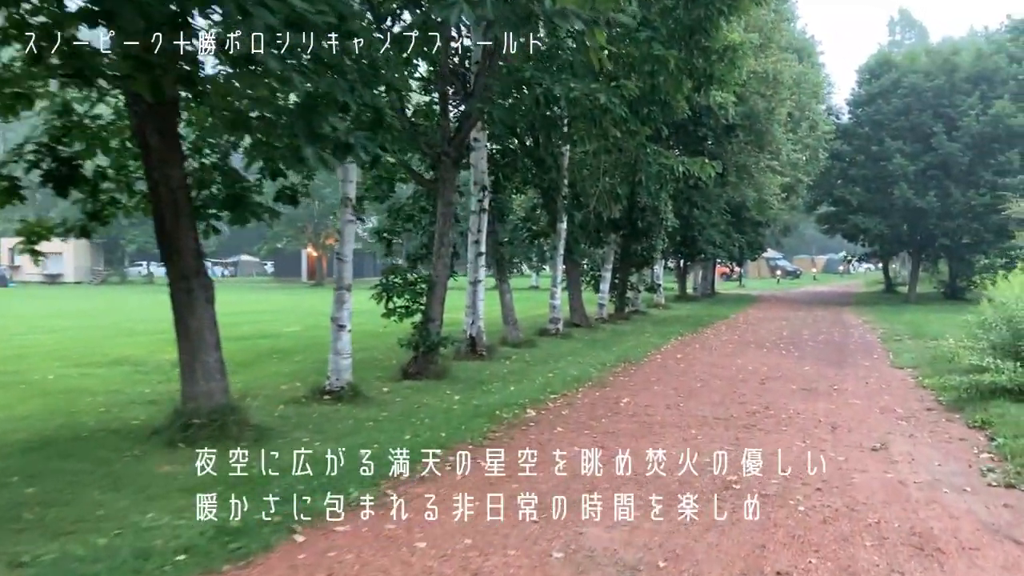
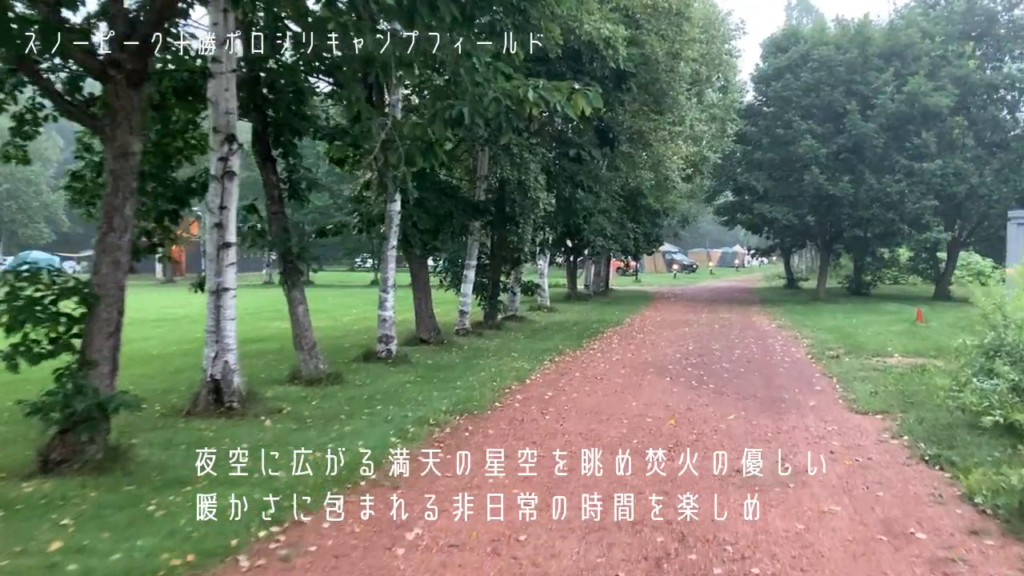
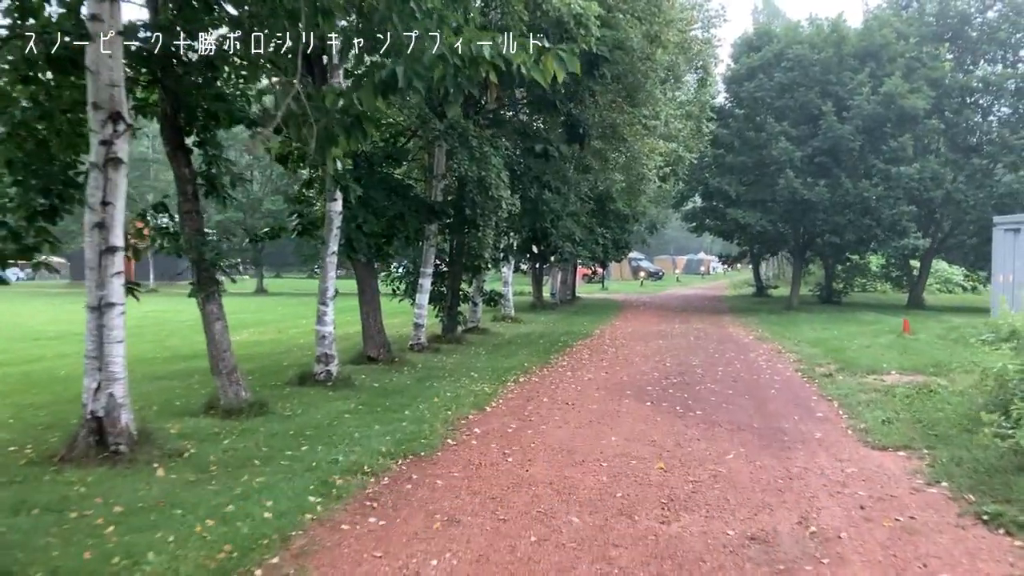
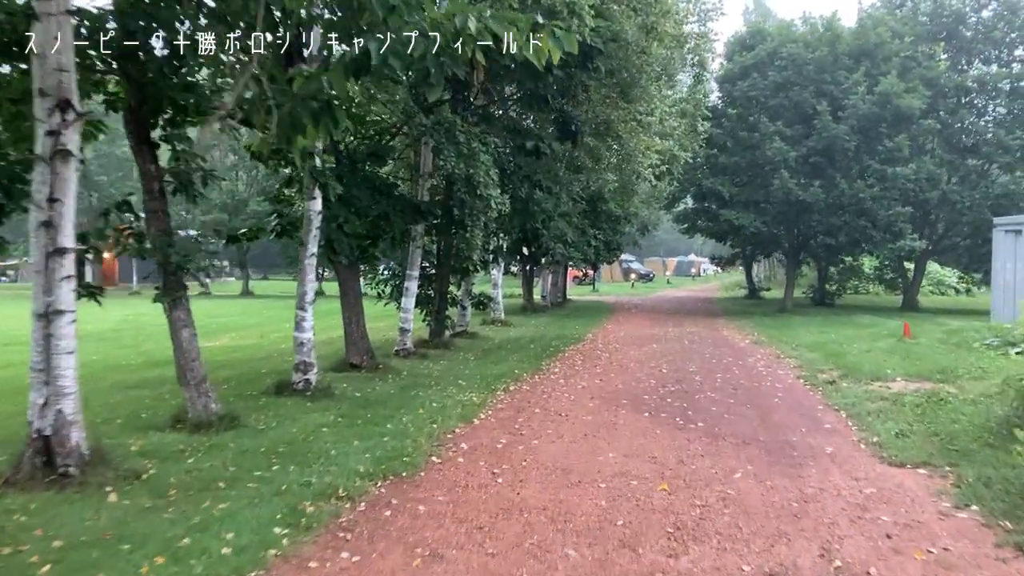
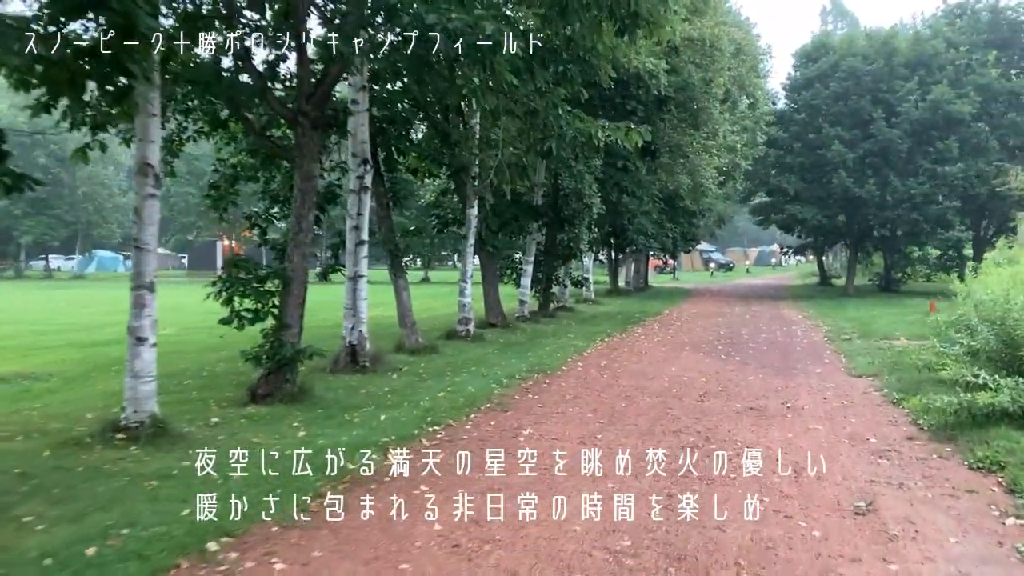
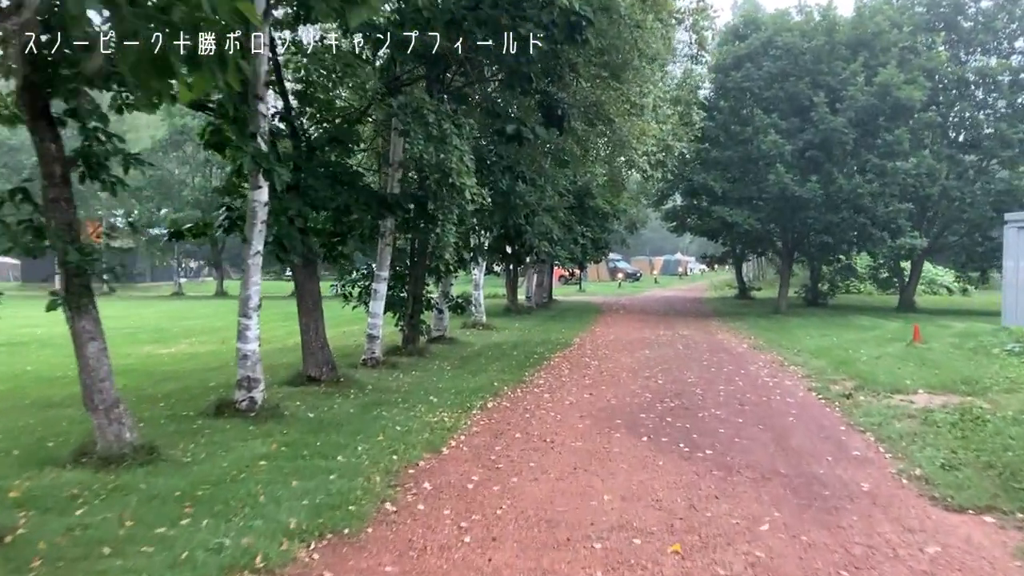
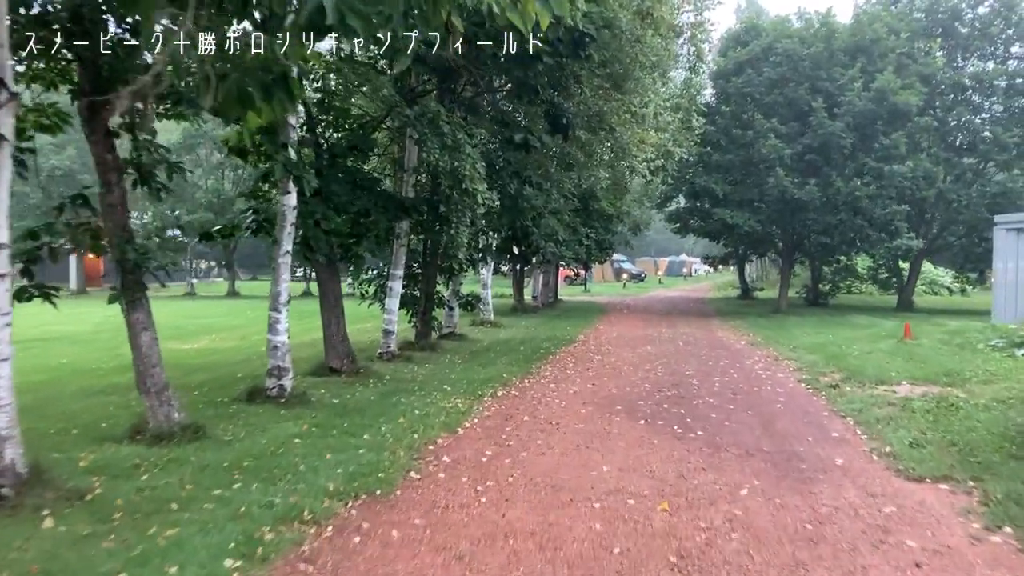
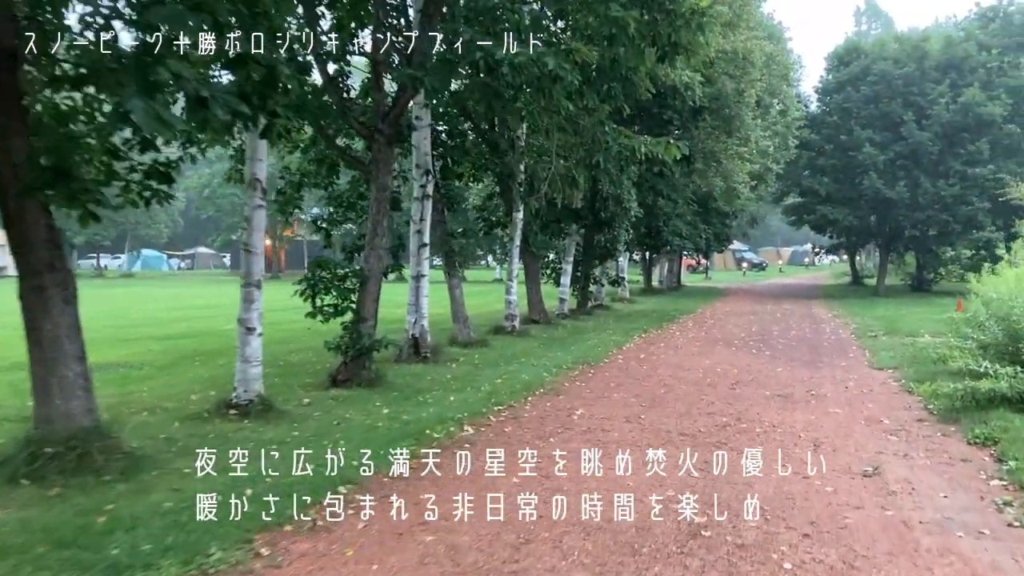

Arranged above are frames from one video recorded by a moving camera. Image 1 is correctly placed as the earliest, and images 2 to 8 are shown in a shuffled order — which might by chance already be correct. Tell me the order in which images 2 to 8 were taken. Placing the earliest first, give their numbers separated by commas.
8, 5, 2, 3, 4, 7, 6
